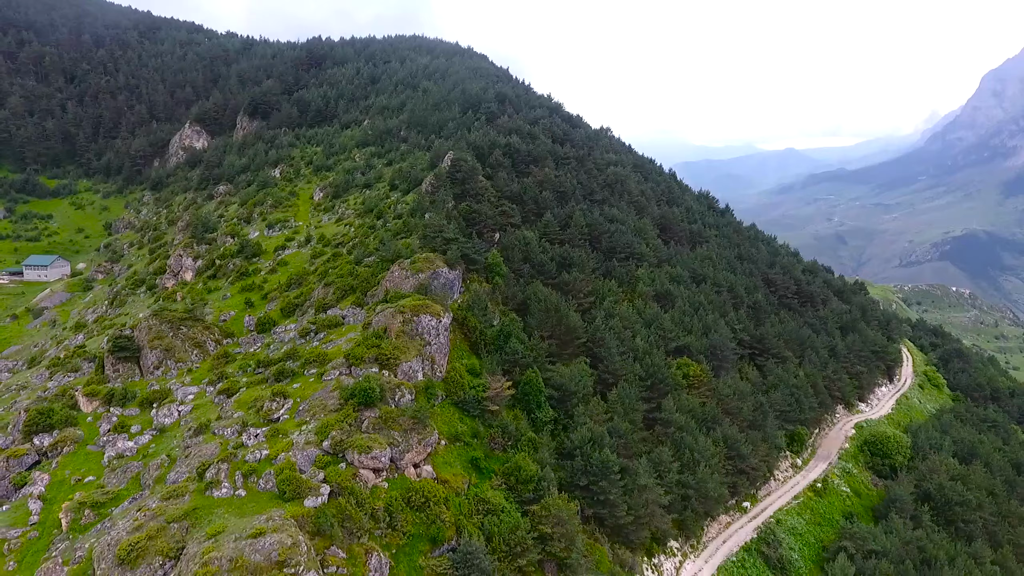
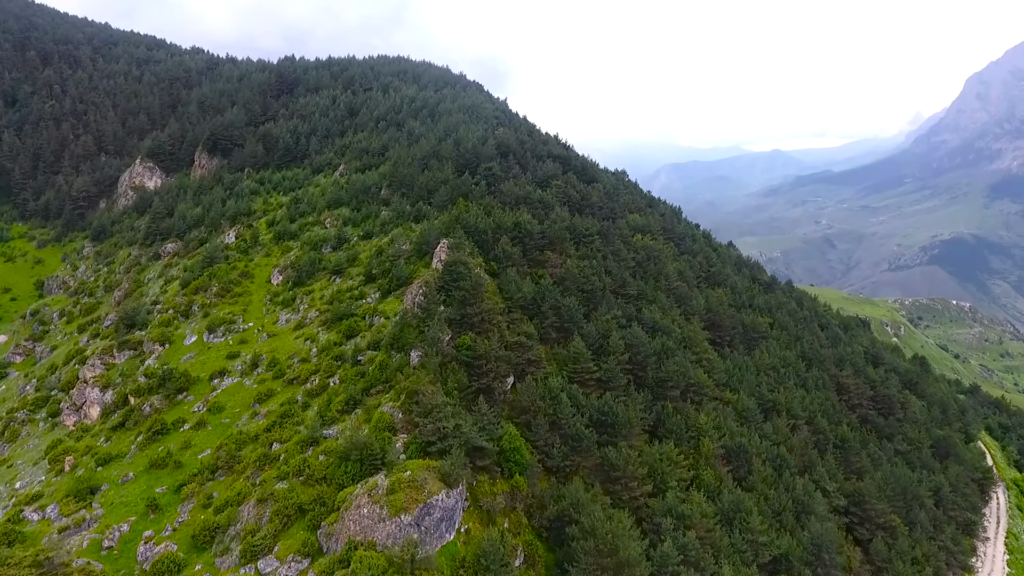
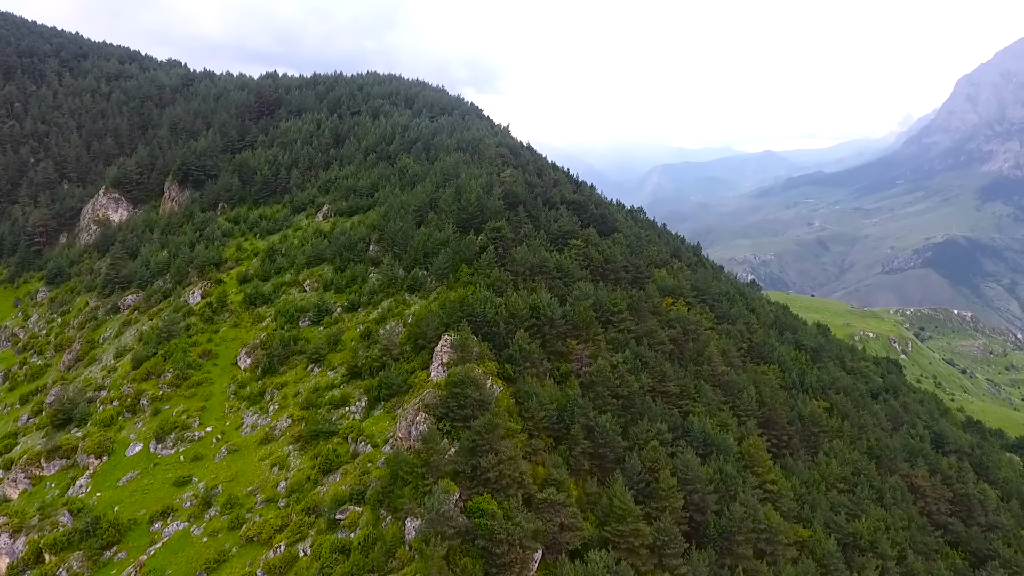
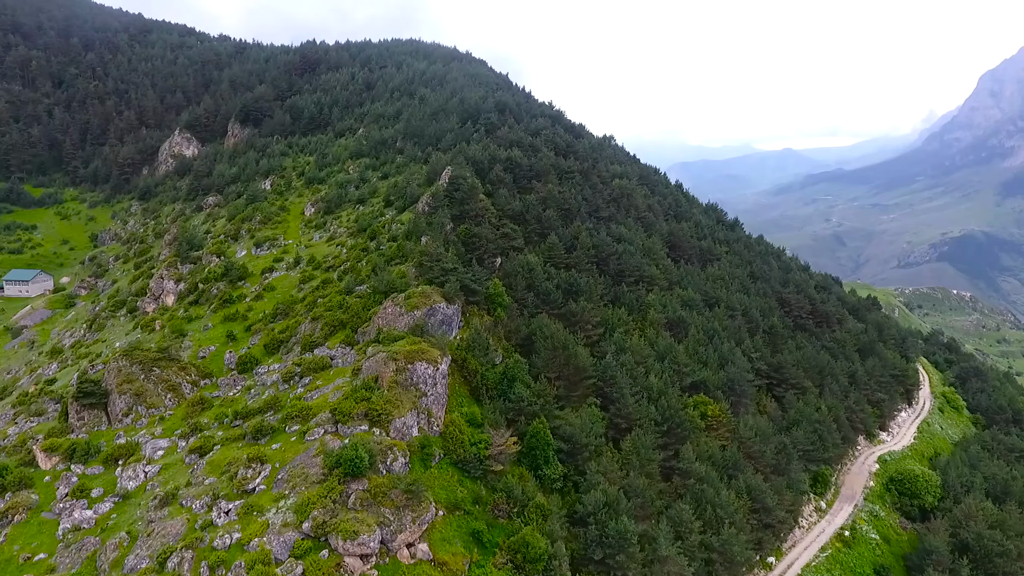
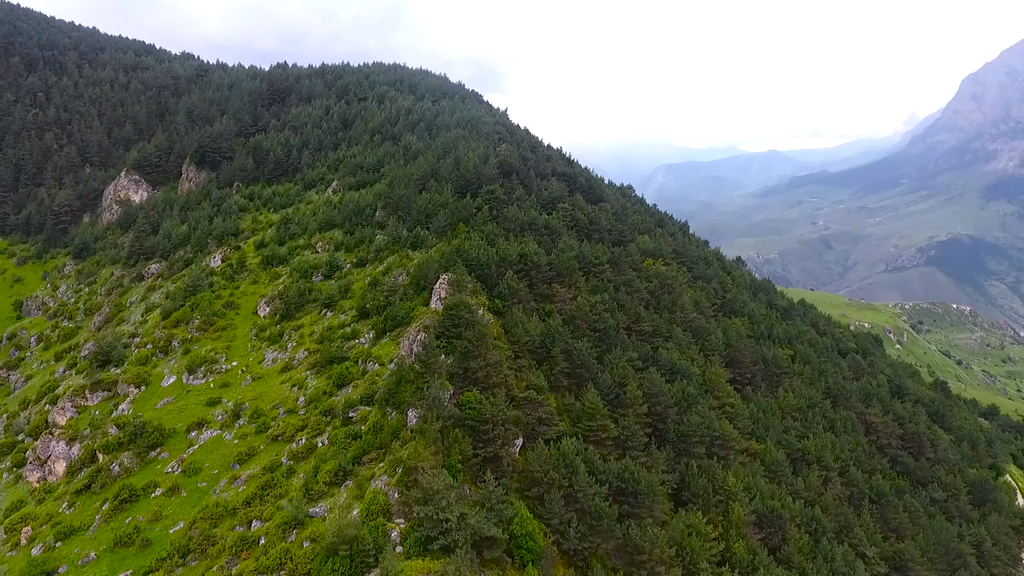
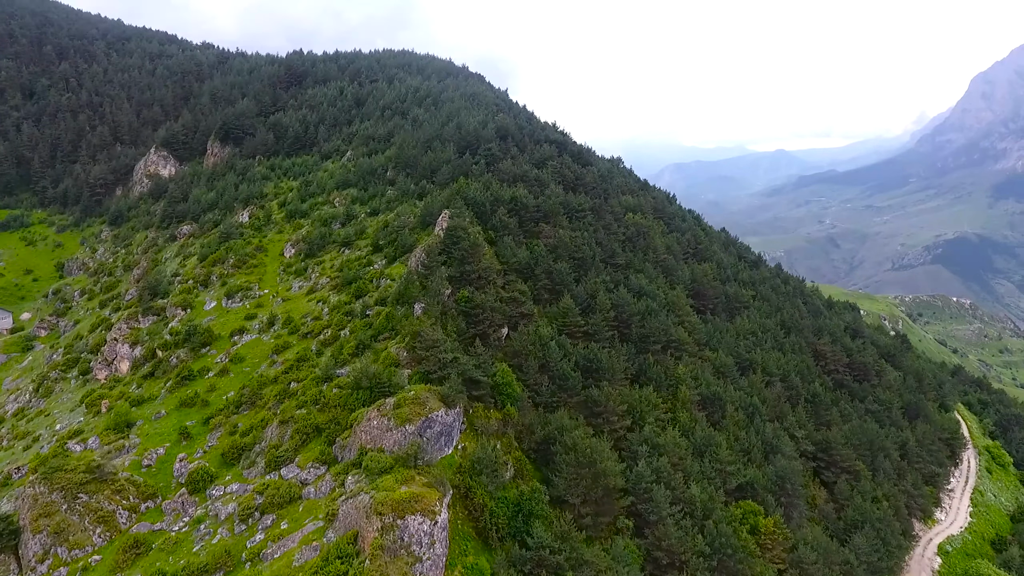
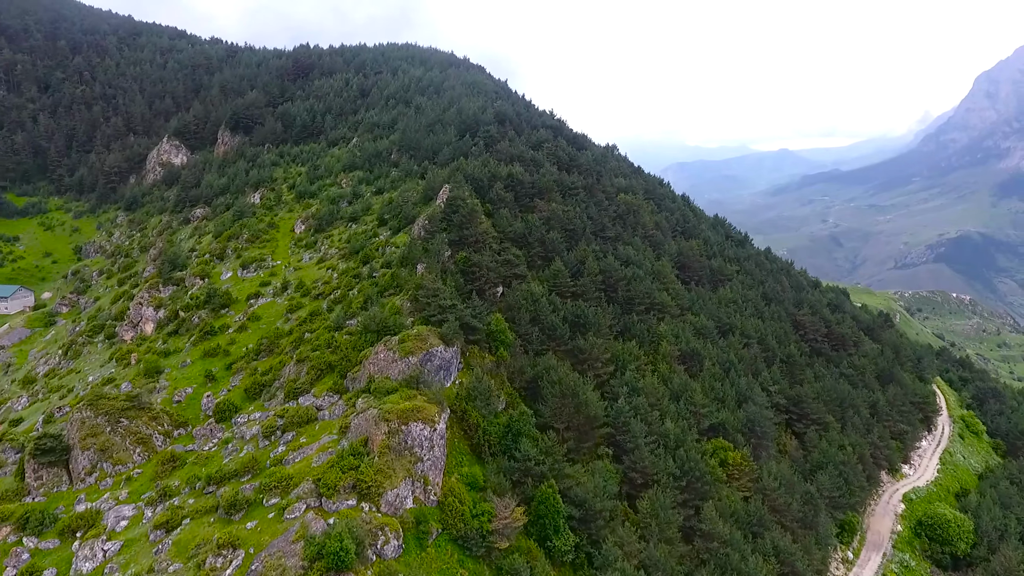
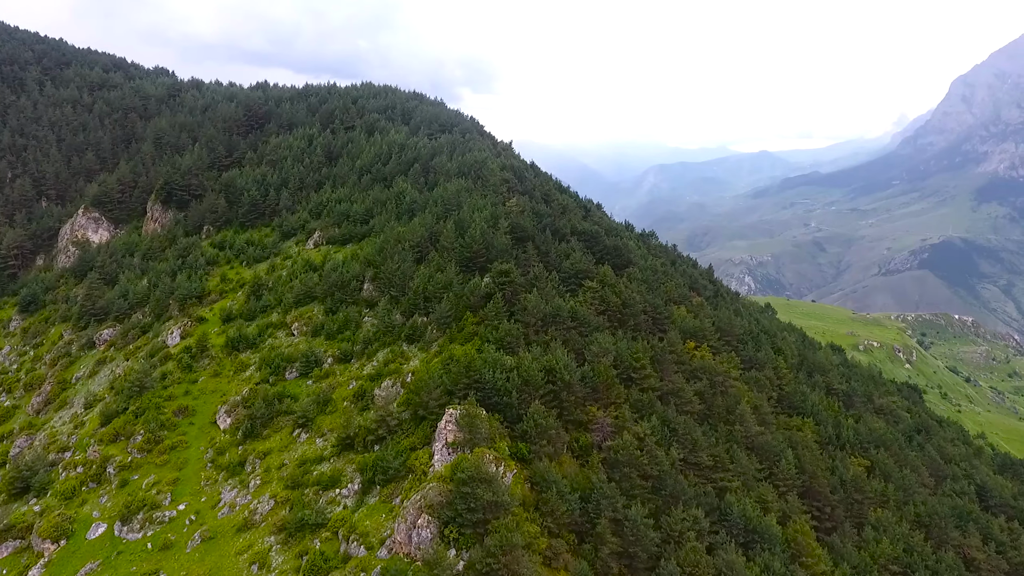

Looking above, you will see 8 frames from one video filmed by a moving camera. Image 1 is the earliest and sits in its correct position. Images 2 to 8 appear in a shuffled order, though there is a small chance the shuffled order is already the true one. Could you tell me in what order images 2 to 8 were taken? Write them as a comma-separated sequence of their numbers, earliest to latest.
4, 7, 6, 2, 5, 3, 8
